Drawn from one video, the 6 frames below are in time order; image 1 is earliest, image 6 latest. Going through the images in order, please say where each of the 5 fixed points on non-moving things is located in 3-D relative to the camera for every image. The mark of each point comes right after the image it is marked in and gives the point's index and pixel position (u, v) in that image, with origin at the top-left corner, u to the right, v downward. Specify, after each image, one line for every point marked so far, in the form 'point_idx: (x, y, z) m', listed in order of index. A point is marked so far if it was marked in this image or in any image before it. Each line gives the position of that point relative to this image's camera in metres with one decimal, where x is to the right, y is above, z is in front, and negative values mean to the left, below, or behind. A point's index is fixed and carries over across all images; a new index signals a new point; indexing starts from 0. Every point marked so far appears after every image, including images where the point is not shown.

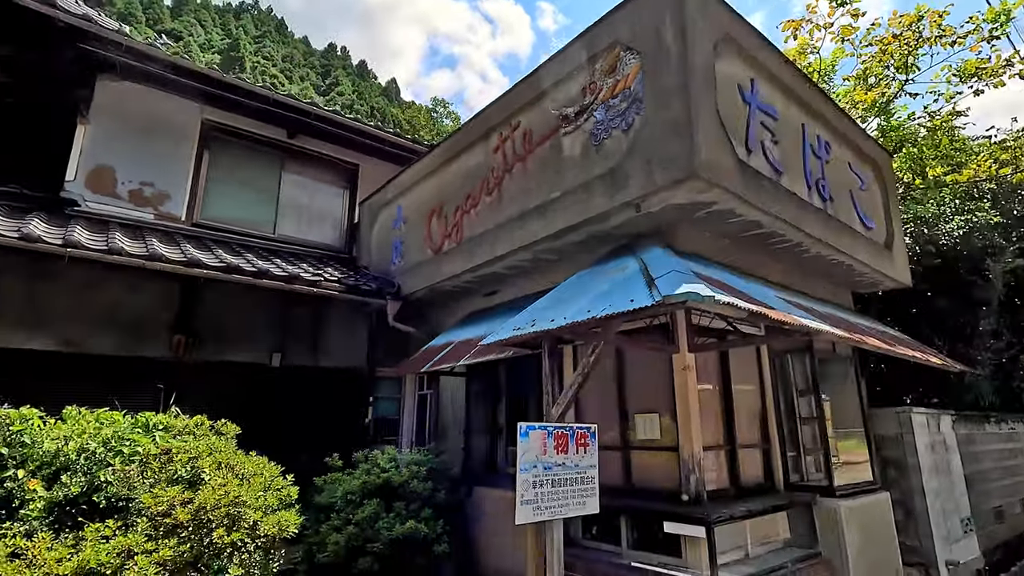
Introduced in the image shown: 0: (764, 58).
0: (+2.4, +2.2, +5.2) m
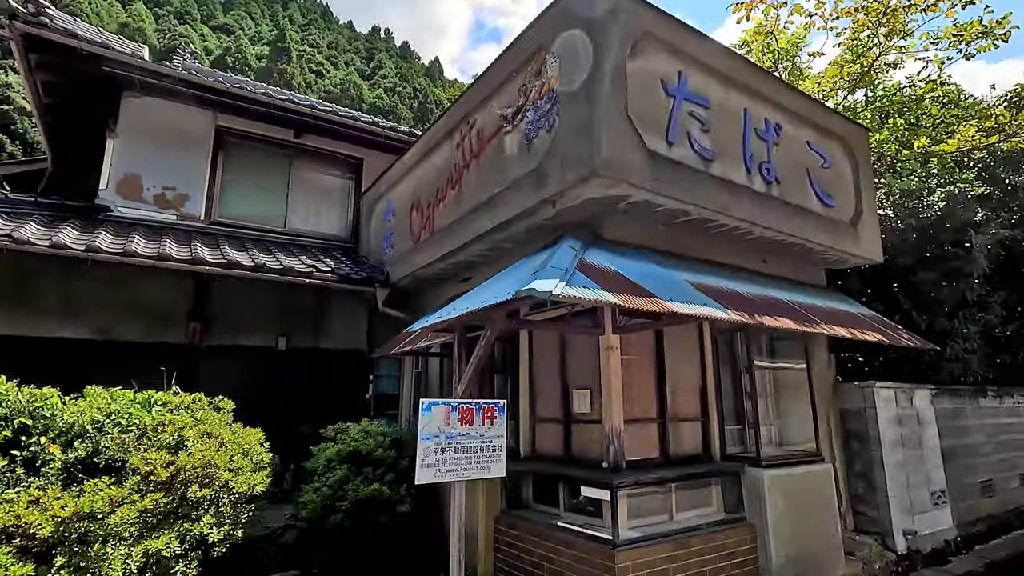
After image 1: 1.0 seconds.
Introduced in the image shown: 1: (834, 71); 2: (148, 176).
0: (+1.8, +2.4, +5.4) m
1: (+5.8, +4.1, +10.5) m
2: (-5.9, +1.8, +8.6) m
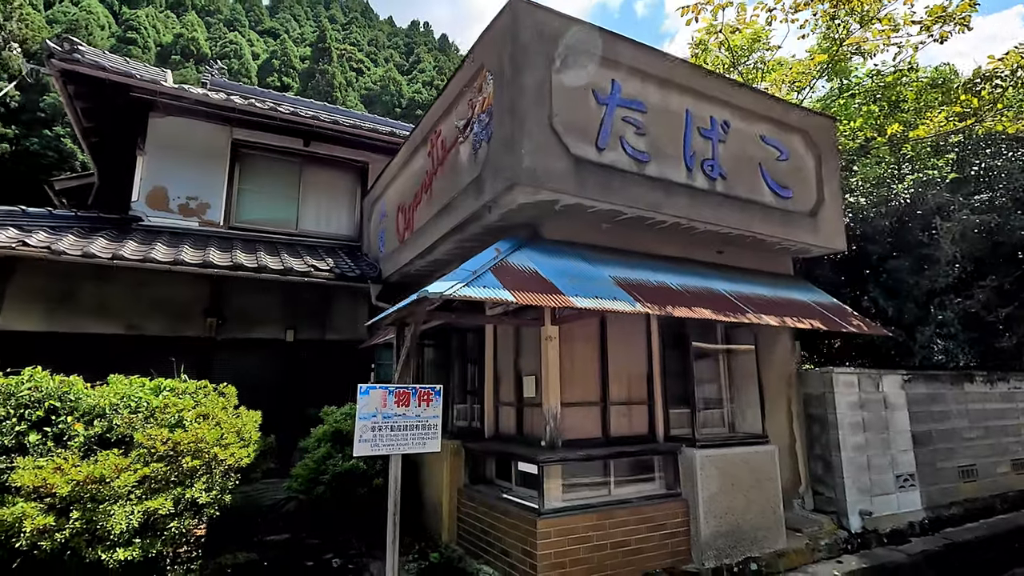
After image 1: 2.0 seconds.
0: (+1.2, +2.5, +5.7) m
1: (+5.6, +4.4, +10.5) m
2: (-6.1, +1.8, +9.6) m
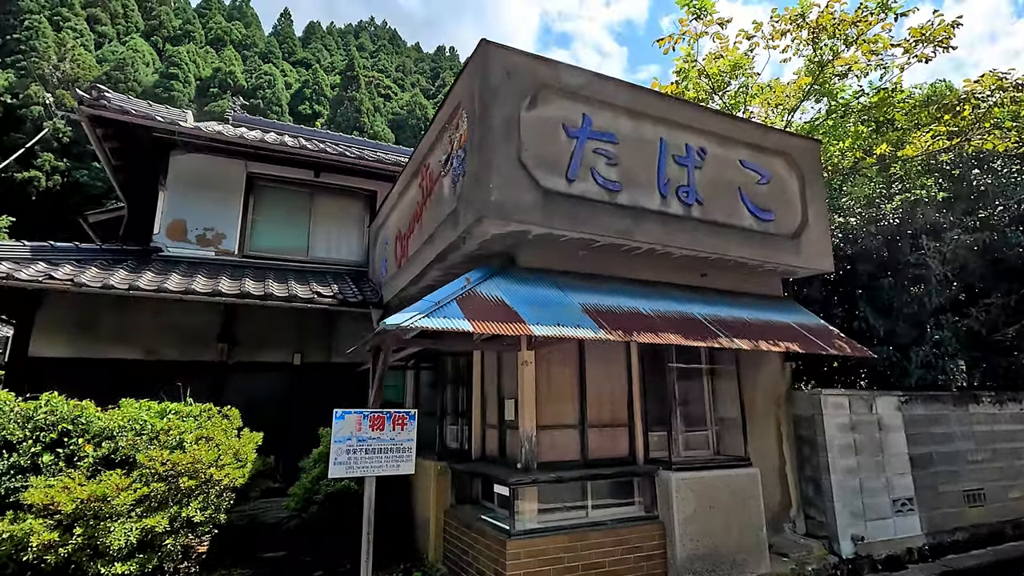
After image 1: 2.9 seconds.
0: (+1.0, +2.2, +6.0) m
1: (+5.5, +4.0, +10.5) m
2: (-6.2, +1.3, +10.3) m
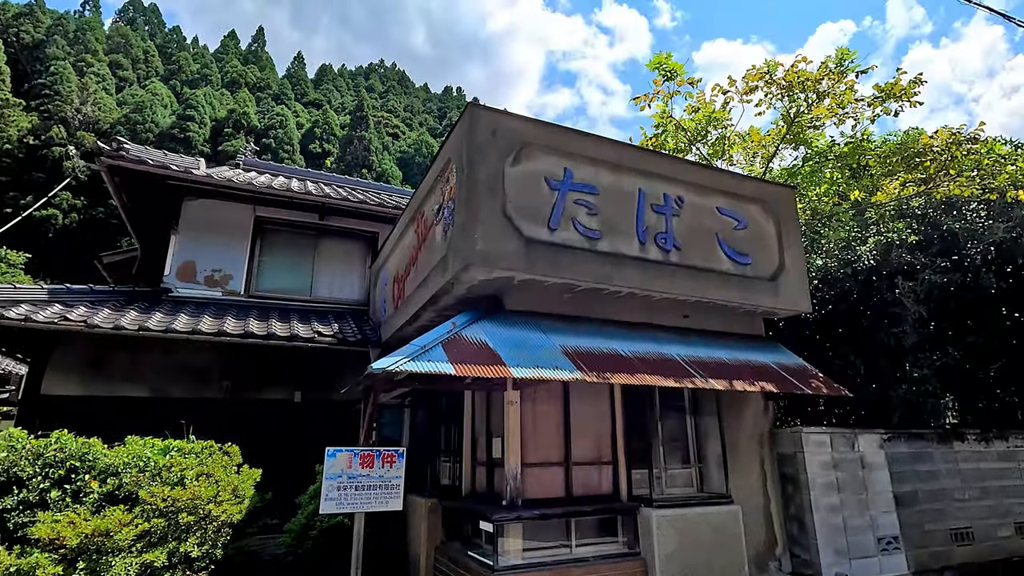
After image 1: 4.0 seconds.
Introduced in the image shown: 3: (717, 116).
0: (+0.8, +1.7, +6.4) m
1: (+5.4, +3.2, +11.0) m
2: (-6.3, +0.5, +10.7) m
3: (+4.3, +3.6, +11.2) m
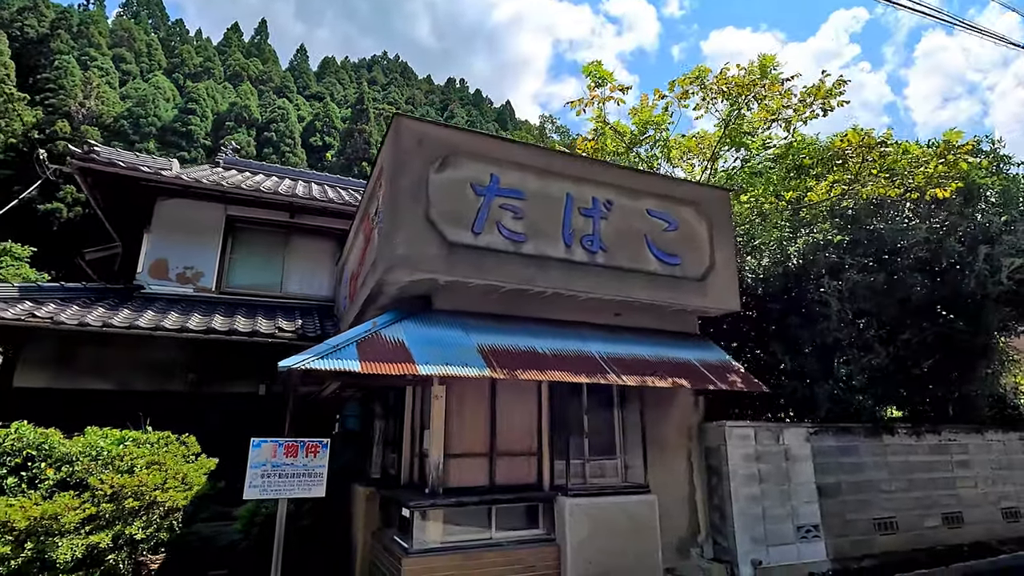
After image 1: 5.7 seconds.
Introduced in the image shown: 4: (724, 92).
0: (-0.1, +1.7, +6.7) m
1: (+4.6, +3.3, +11.2) m
2: (-7.1, +0.6, +11.1) m
3: (+3.5, +3.7, +11.5) m
4: (+4.5, +4.0, +10.7) m
